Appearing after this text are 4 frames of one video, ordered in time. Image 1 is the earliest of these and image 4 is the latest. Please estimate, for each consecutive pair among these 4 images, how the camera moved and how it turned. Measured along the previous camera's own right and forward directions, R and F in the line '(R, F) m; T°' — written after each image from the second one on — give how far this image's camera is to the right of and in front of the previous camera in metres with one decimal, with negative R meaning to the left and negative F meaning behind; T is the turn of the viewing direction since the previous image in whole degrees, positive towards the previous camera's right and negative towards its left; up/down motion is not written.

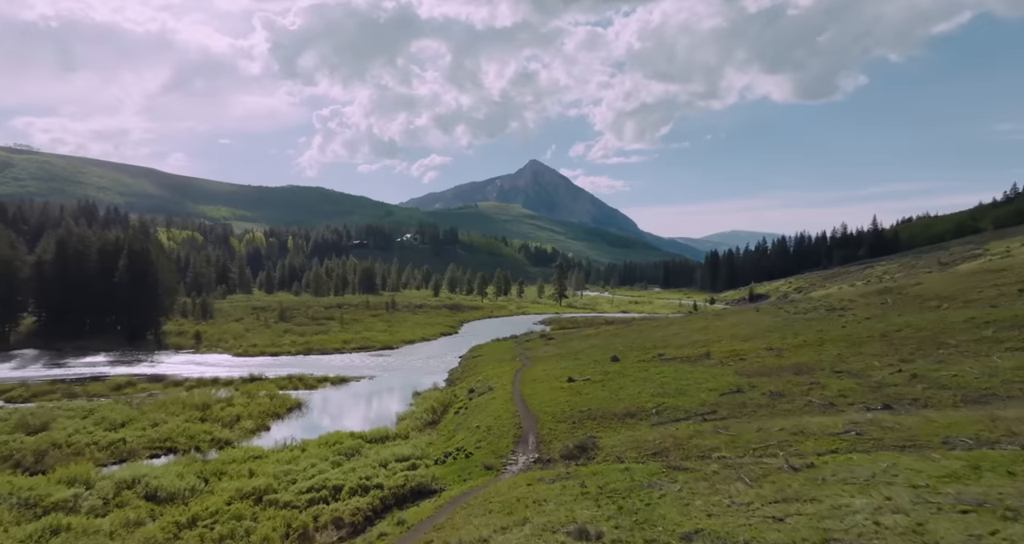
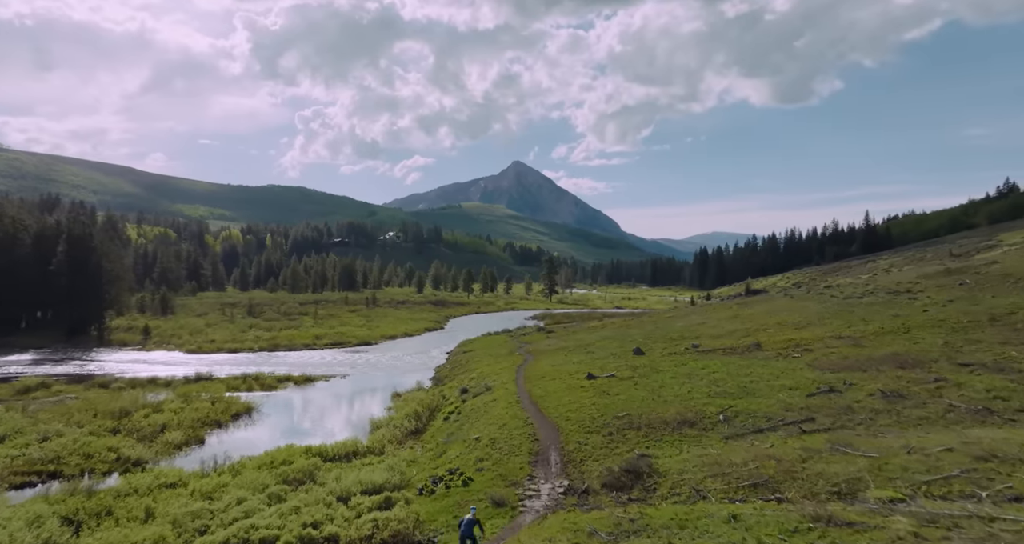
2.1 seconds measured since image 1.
(-1.8, +14.3) m; +1°
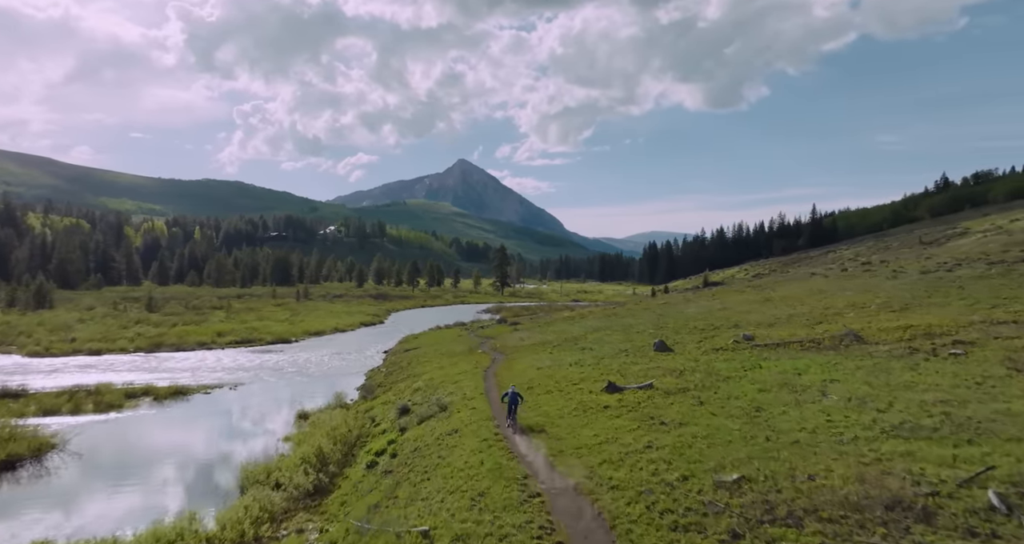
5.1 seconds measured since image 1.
(-1.3, +22.3) m; +5°
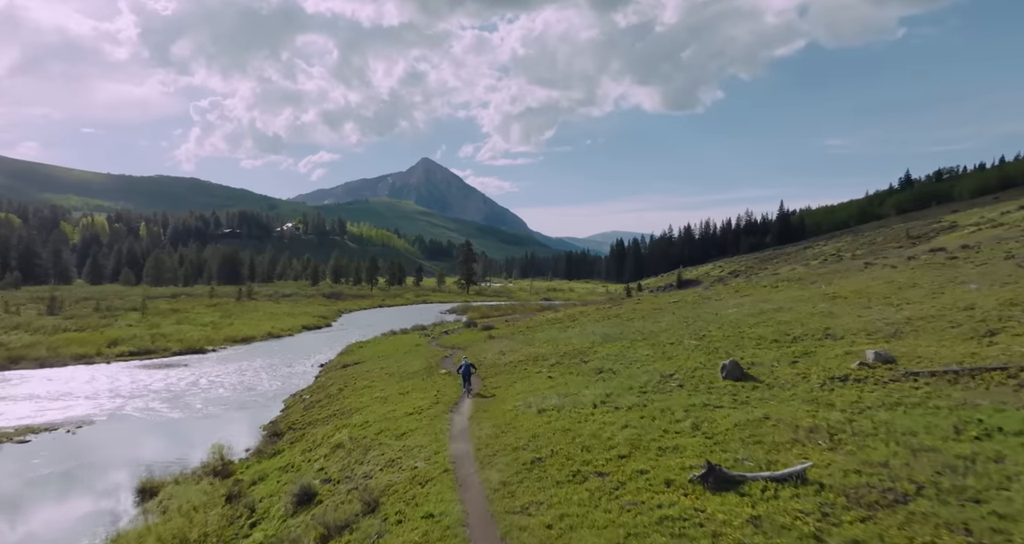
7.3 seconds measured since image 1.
(-0.9, +18.6) m; +3°
